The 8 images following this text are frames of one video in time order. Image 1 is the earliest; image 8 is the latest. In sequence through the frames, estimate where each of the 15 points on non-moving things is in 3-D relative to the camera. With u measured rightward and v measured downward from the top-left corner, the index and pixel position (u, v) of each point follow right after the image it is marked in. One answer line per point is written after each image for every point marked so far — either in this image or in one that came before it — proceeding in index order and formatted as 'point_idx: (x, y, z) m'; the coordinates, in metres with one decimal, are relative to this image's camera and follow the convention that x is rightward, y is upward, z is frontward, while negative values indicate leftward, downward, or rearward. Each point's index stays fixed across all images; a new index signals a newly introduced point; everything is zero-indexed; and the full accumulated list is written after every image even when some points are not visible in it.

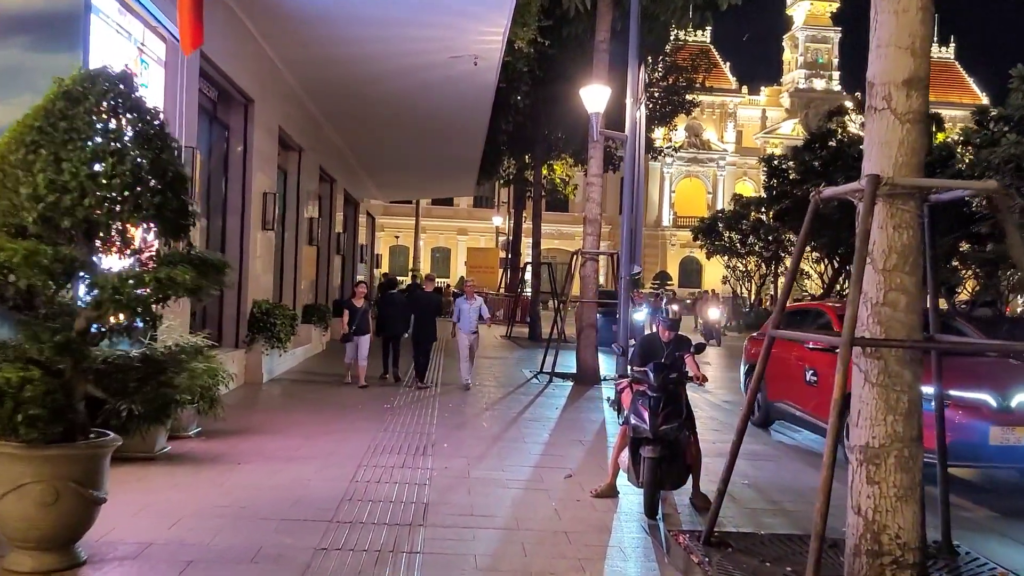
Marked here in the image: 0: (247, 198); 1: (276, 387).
0: (-3.7, +1.2, +12.0) m
1: (-3.2, -1.4, +12.0) m
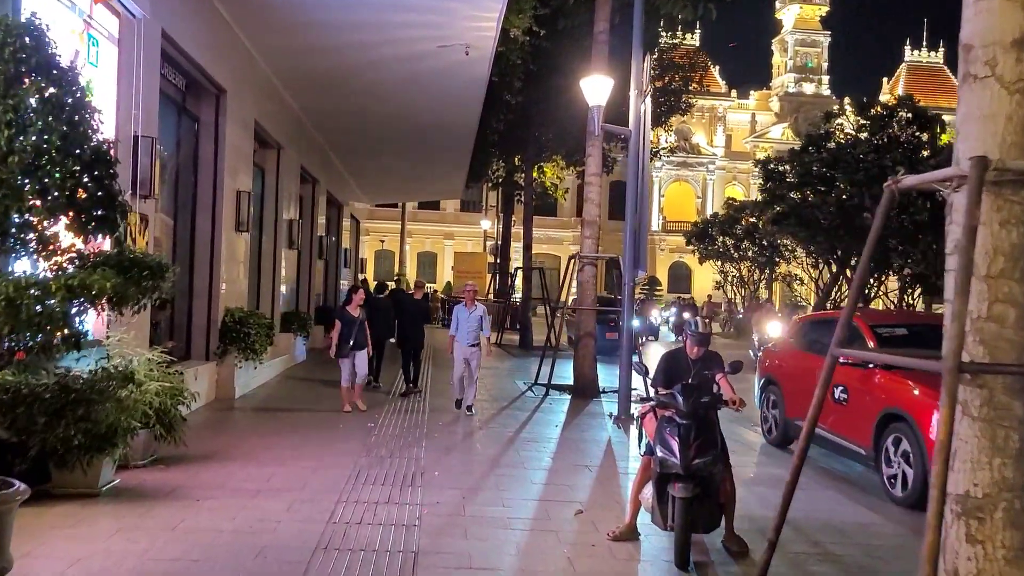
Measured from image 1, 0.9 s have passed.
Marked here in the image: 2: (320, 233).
0: (-3.7, +1.1, +11.1) m
1: (-3.3, -1.5, +11.0) m
2: (-4.3, +1.2, +19.8) m
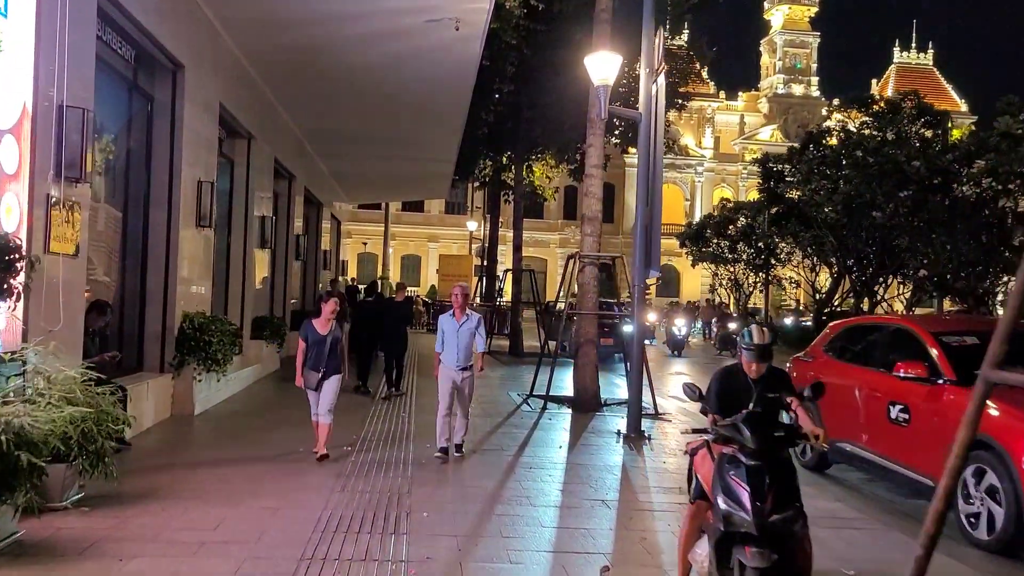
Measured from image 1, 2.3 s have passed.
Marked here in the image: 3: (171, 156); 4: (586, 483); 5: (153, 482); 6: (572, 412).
0: (-3.8, +1.1, +9.8) m
1: (-3.3, -1.5, +9.7) m
2: (-4.5, +1.2, +18.5) m
3: (-3.8, +1.5, +9.8) m
4: (+0.6, -1.7, +7.5) m
5: (-2.7, -1.5, +6.7) m
6: (+0.9, -1.8, +12.4) m
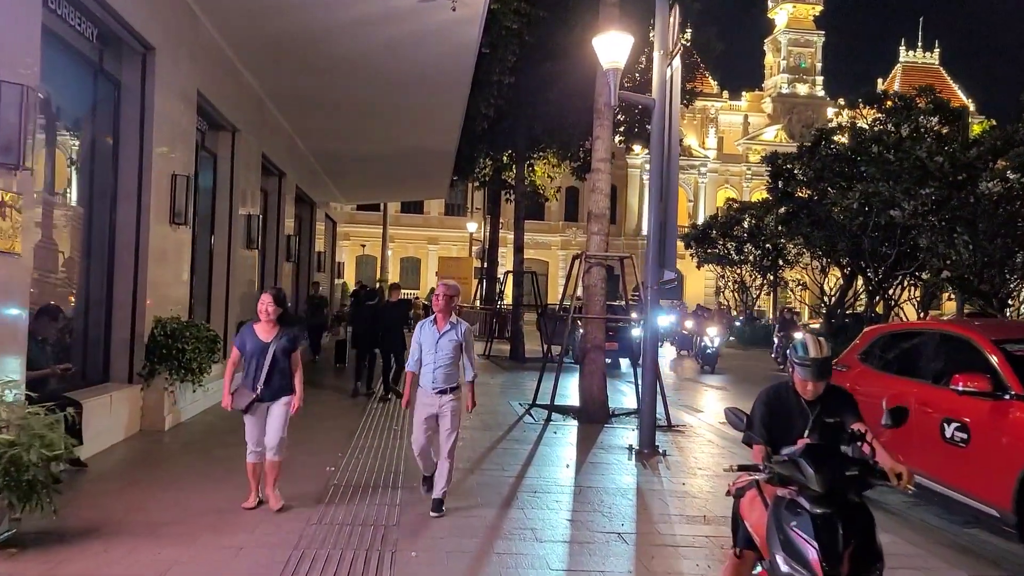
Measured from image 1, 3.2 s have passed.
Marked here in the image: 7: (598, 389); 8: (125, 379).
0: (-3.8, +1.1, +8.9) m
1: (-3.3, -1.5, +8.9) m
2: (-4.5, +1.1, +17.6) m
3: (-3.8, +1.5, +8.9) m
4: (+0.7, -1.7, +6.6) m
5: (-2.7, -1.5, +5.8) m
6: (+0.9, -1.8, +11.5) m
7: (+1.2, -1.4, +11.7) m
8: (-3.9, -0.9, +8.8) m
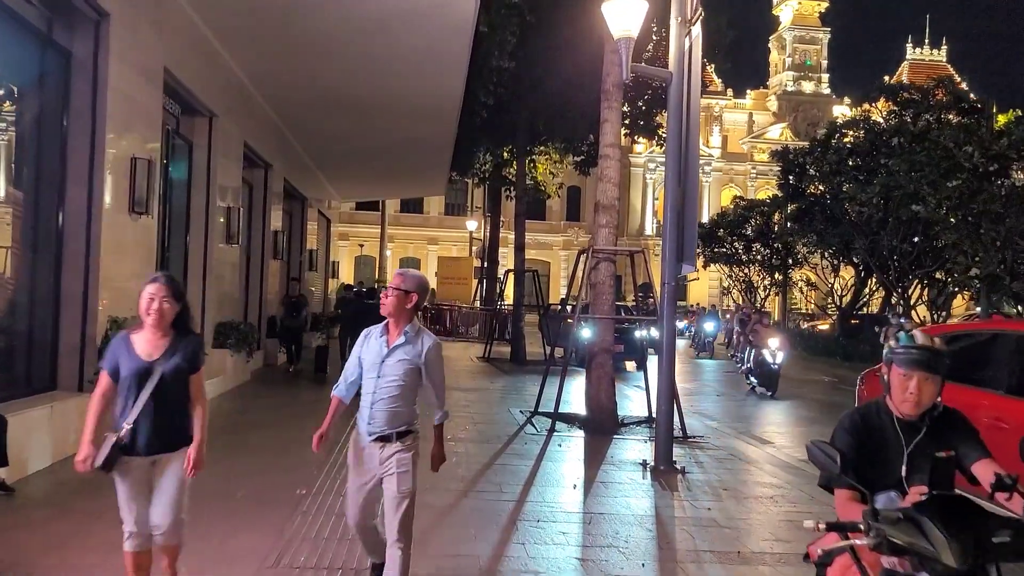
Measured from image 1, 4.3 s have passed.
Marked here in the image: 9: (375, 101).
0: (-3.8, +1.1, +7.9) m
1: (-3.3, -1.5, +7.9) m
2: (-4.5, +1.1, +16.6) m
3: (-3.8, +1.5, +7.9) m
4: (+0.6, -1.7, +5.6) m
5: (-2.7, -1.5, +4.8) m
6: (+0.9, -1.8, +10.5) m
7: (+1.2, -1.3, +10.7) m
8: (-3.9, -0.9, +7.8) m
9: (-2.2, +3.0, +14.1) m
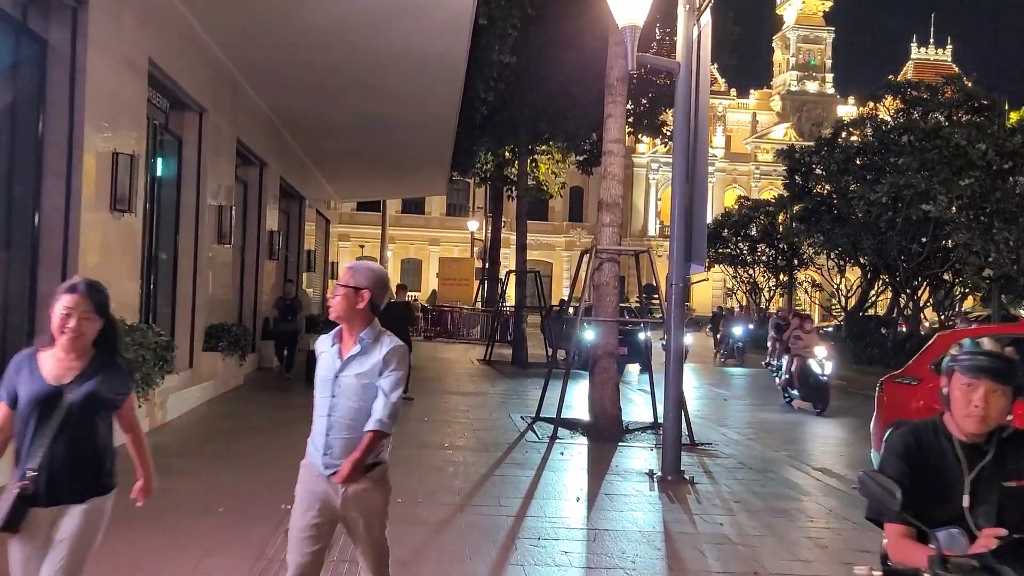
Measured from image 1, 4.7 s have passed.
0: (-3.8, +1.1, +7.5) m
1: (-3.3, -1.5, +7.5) m
2: (-4.5, +1.1, +16.2) m
3: (-3.8, +1.5, +7.5) m
4: (+0.6, -1.7, +5.2) m
5: (-2.7, -1.5, +4.4) m
6: (+0.9, -1.8, +10.1) m
7: (+1.2, -1.3, +10.3) m
8: (-3.9, -0.9, +7.4) m
9: (-2.2, +3.0, +13.7) m
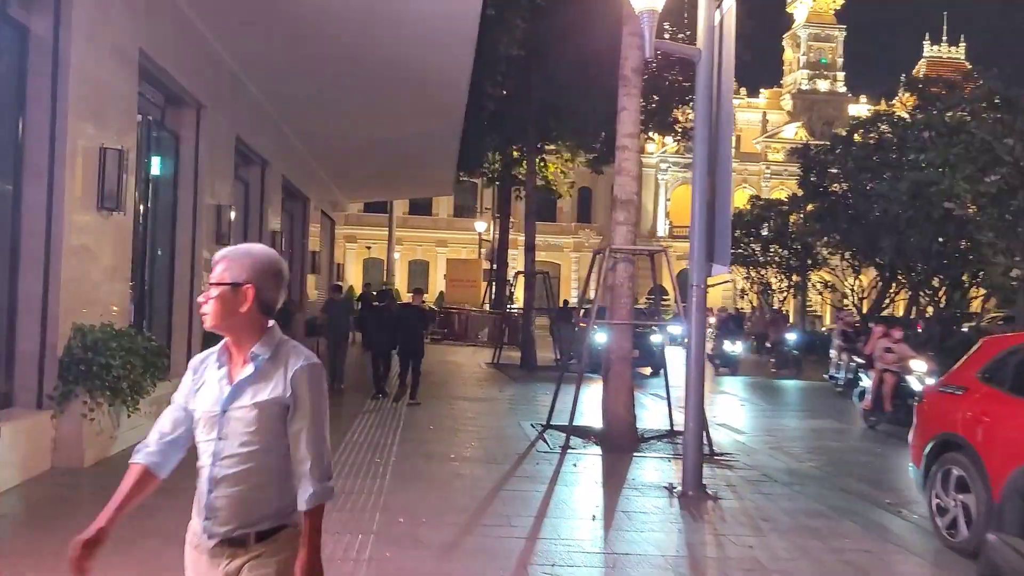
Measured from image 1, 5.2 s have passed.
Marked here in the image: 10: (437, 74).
0: (-3.7, +1.1, +7.1) m
1: (-3.2, -1.5, +7.0) m
2: (-4.3, +1.1, +15.8) m
3: (-3.7, +1.5, +7.1) m
4: (+0.7, -1.7, +4.7) m
5: (-2.7, -1.5, +4.0) m
6: (+1.0, -1.8, +9.6) m
7: (+1.3, -1.4, +9.8) m
8: (-3.8, -0.9, +7.0) m
9: (-2.1, +3.0, +13.3) m
10: (-1.1, +3.0, +12.4) m
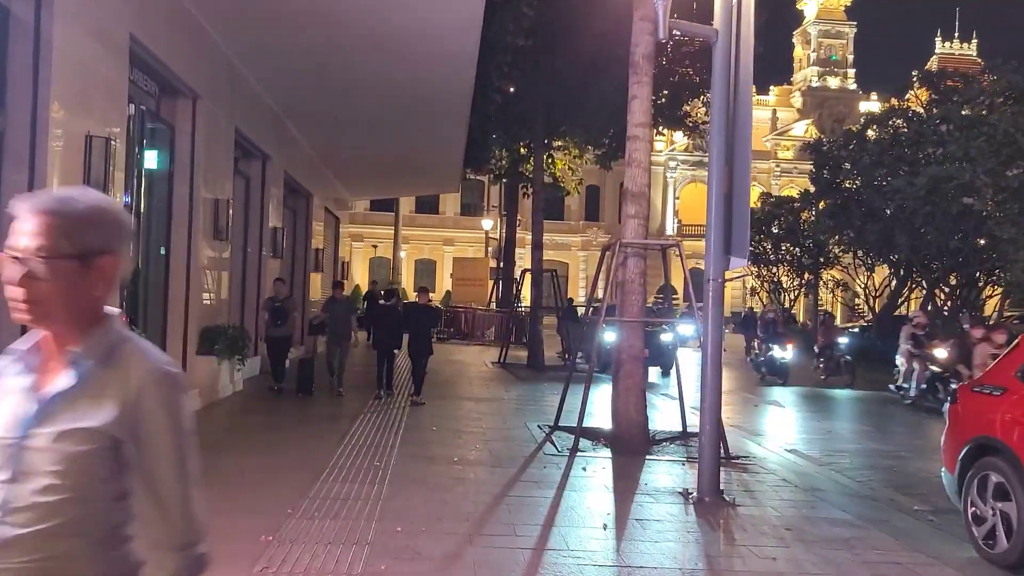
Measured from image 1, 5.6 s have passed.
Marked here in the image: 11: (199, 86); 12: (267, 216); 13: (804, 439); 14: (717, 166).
0: (-3.6, +1.1, +6.7) m
1: (-3.2, -1.5, +6.7) m
2: (-4.2, +1.1, +15.5) m
3: (-3.7, +1.5, +6.7) m
4: (+0.7, -1.6, +4.3) m
5: (-2.7, -1.4, +3.6) m
6: (+1.1, -1.8, +9.2) m
7: (+1.3, -1.3, +9.4) m
8: (-3.8, -0.9, +6.6) m
9: (-2.0, +3.0, +12.9) m
10: (-1.0, +3.1, +12.0) m
11: (-3.8, +2.5, +10.7) m
12: (-4.2, +1.2, +14.8) m
13: (+3.6, -1.9, +10.7) m
14: (+1.6, +1.0, +7.0) m
